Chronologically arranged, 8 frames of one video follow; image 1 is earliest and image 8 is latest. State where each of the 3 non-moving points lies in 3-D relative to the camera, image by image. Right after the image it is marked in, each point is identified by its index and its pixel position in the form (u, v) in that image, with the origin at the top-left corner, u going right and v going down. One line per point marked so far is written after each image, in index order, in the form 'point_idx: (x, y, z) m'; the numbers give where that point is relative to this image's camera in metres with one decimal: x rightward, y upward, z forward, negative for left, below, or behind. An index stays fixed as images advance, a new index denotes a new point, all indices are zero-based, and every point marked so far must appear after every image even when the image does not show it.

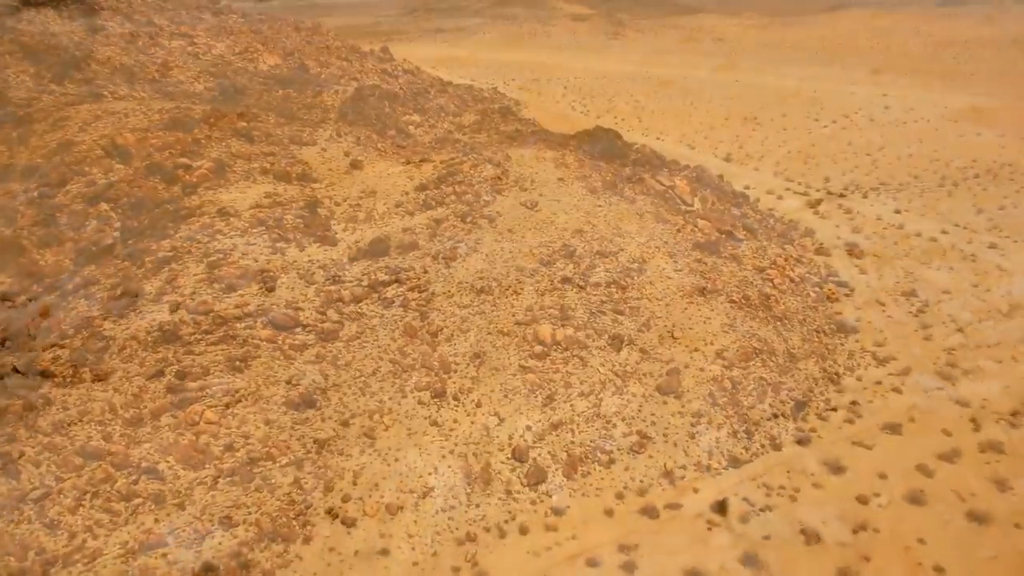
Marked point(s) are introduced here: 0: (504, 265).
0: (-0.2, +0.5, +13.3) m
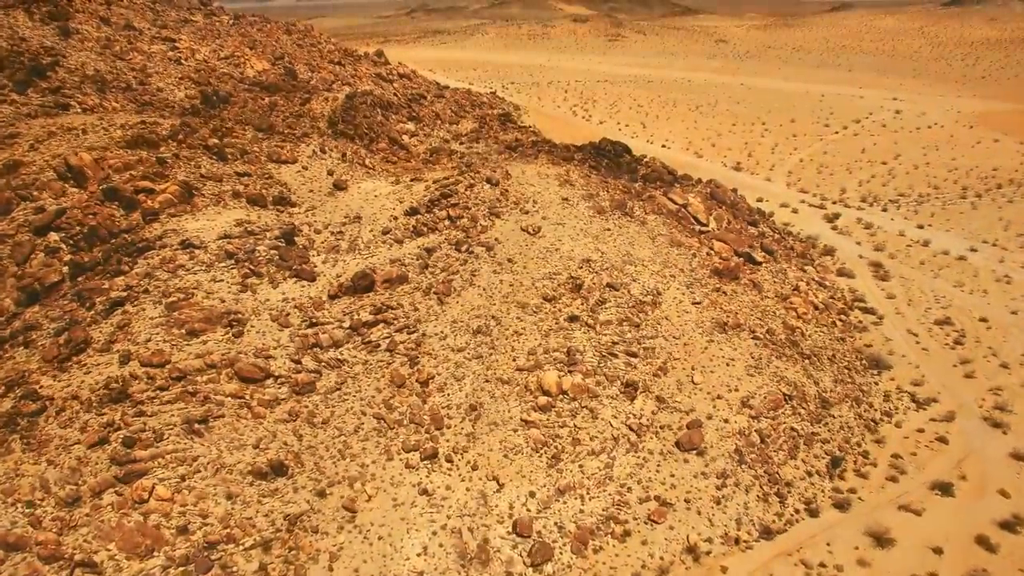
0: (-0.2, -0.3, +11.9) m
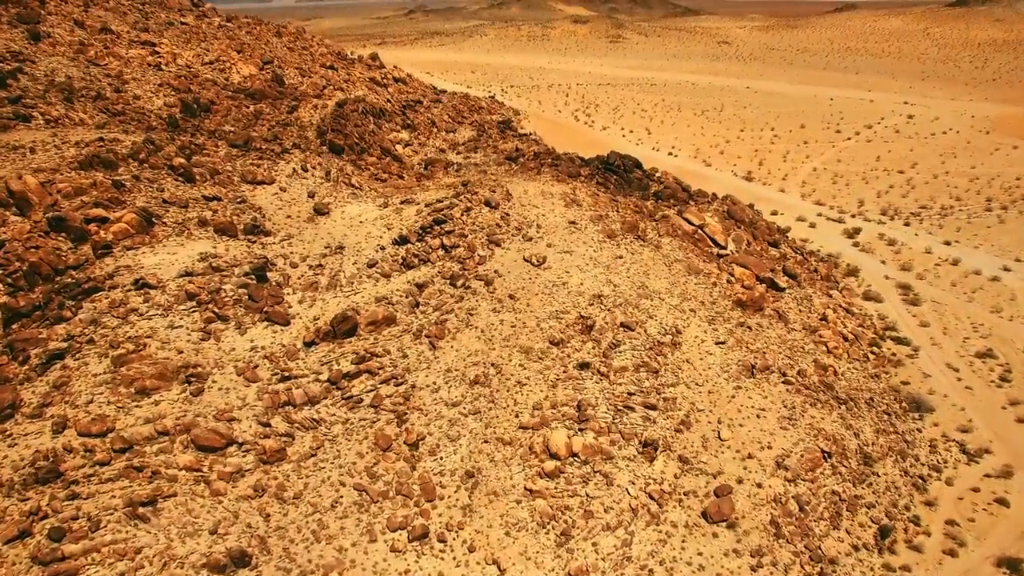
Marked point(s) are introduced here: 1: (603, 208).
0: (-0.1, -1.0, +10.5) m
1: (+2.4, +2.1, +15.1) m
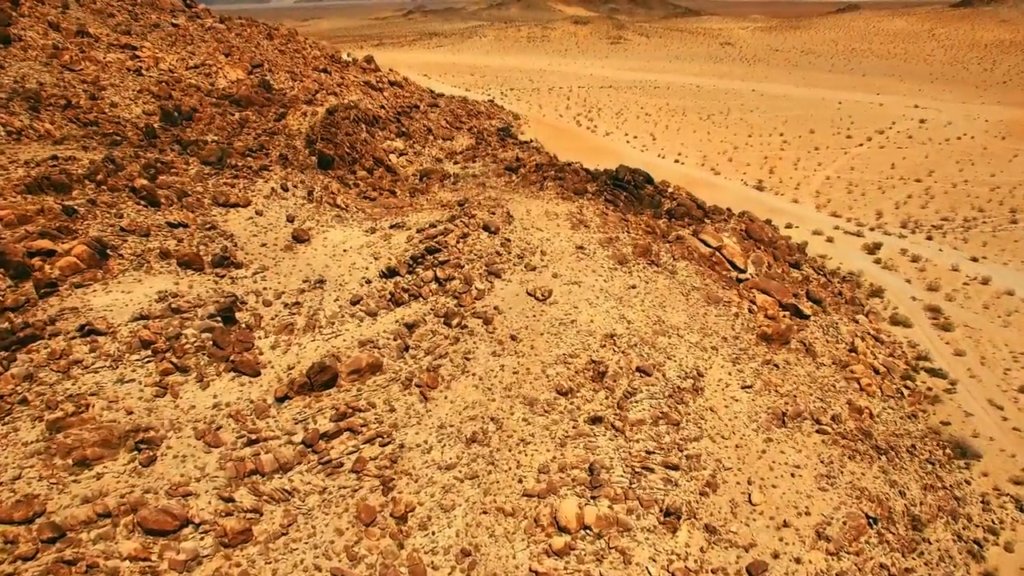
0: (-0.1, -1.7, +9.3) m
1: (+2.4, +1.4, +13.8) m
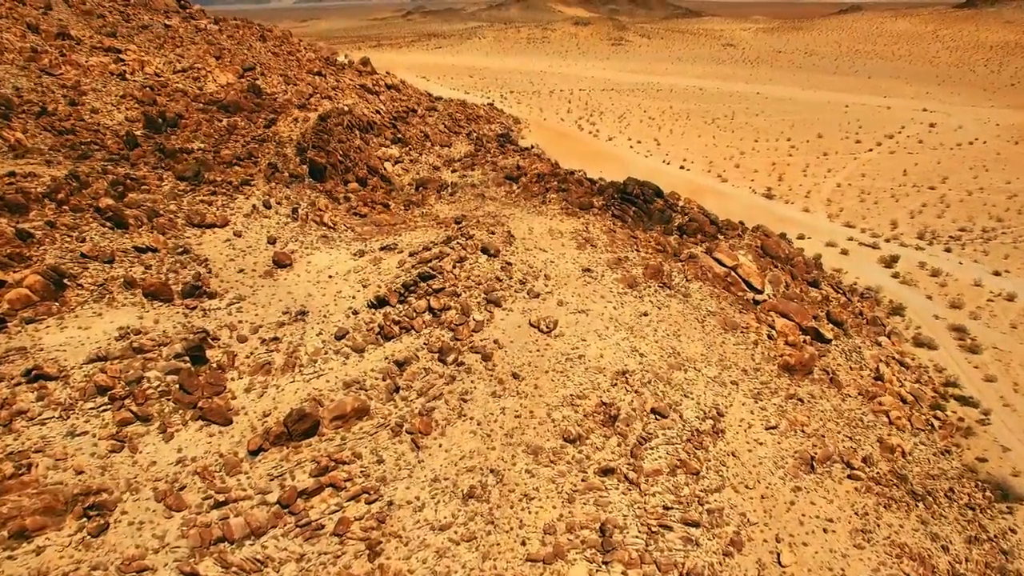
0: (-0.1, -2.2, +8.3) m
1: (+2.4, +0.9, +12.9) m
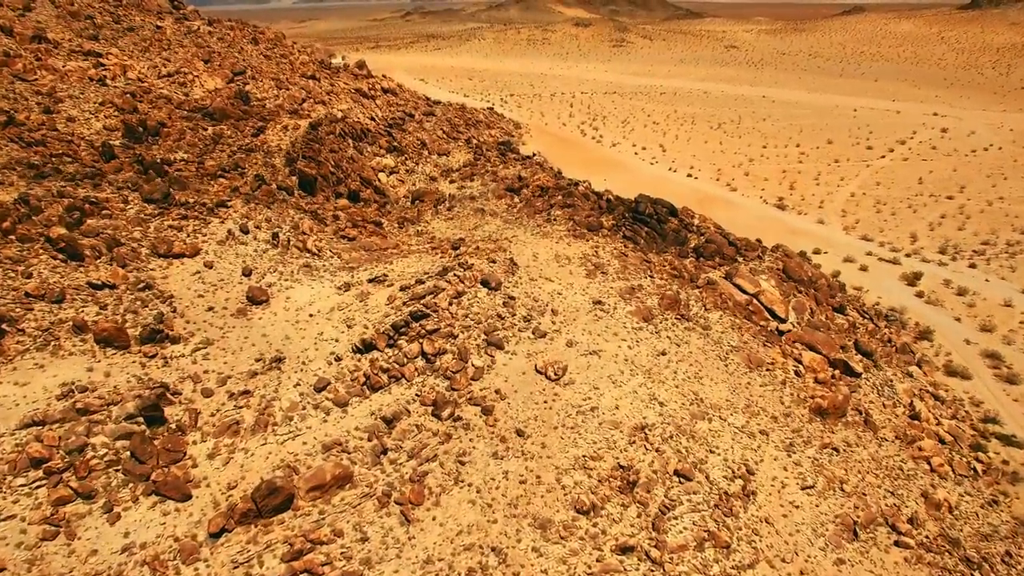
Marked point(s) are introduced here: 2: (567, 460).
0: (0.0, -2.8, +7.2) m
1: (+2.5, +0.3, +11.8) m
2: (+0.7, -2.3, +7.7) m
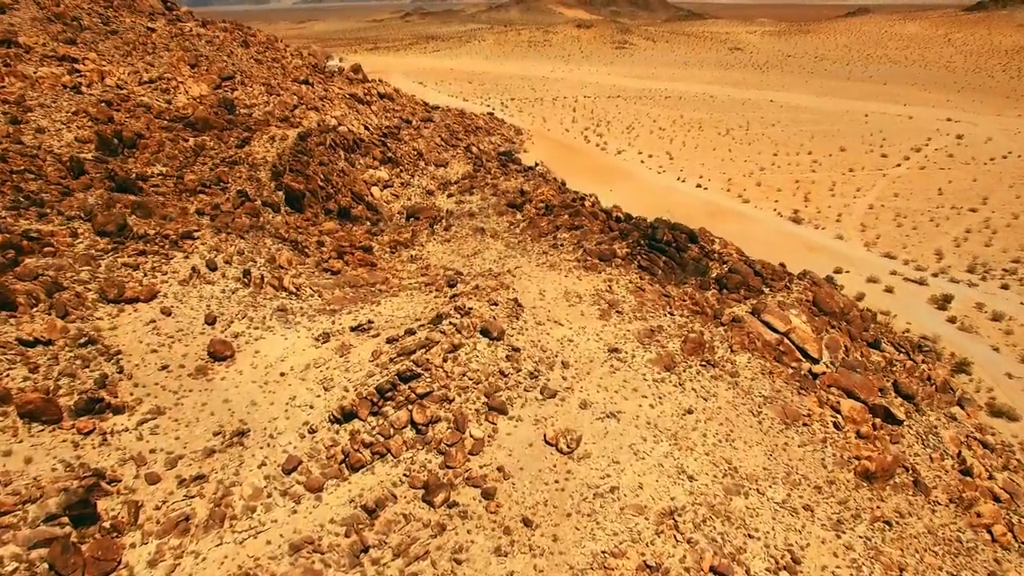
0: (0.0, -3.5, +6.0) m
1: (+2.5, -0.4, +10.5) m
2: (+0.8, -3.0, +6.5) m
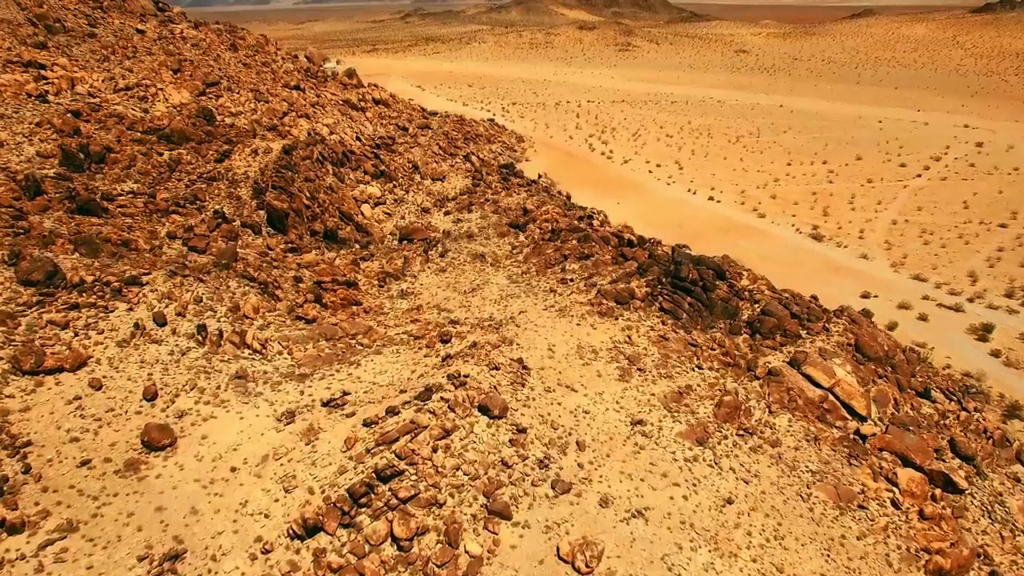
0: (+0.1, -4.3, +4.5) m
1: (+2.6, -1.2, +9.1) m
2: (+0.8, -3.7, +5.0) m
